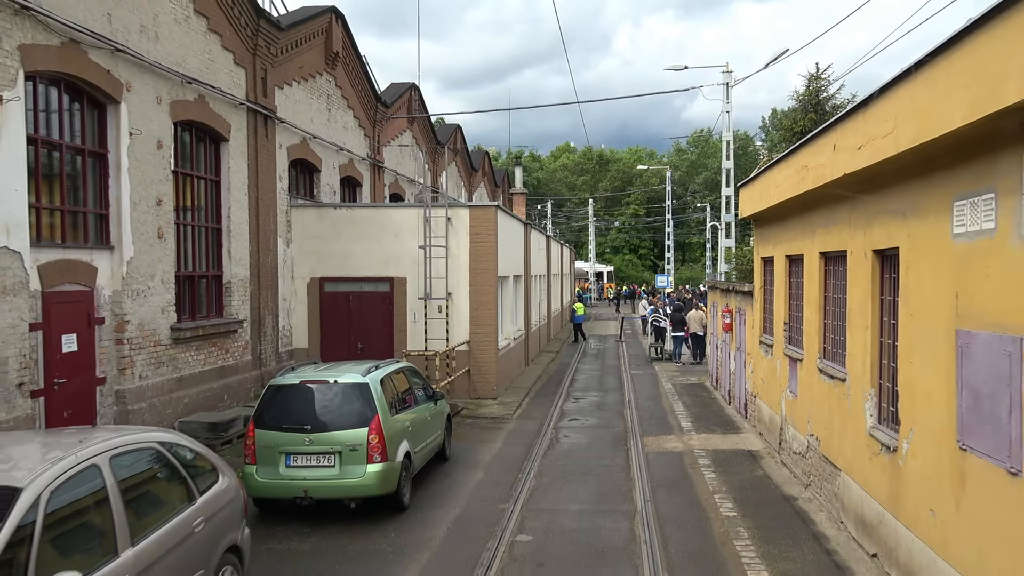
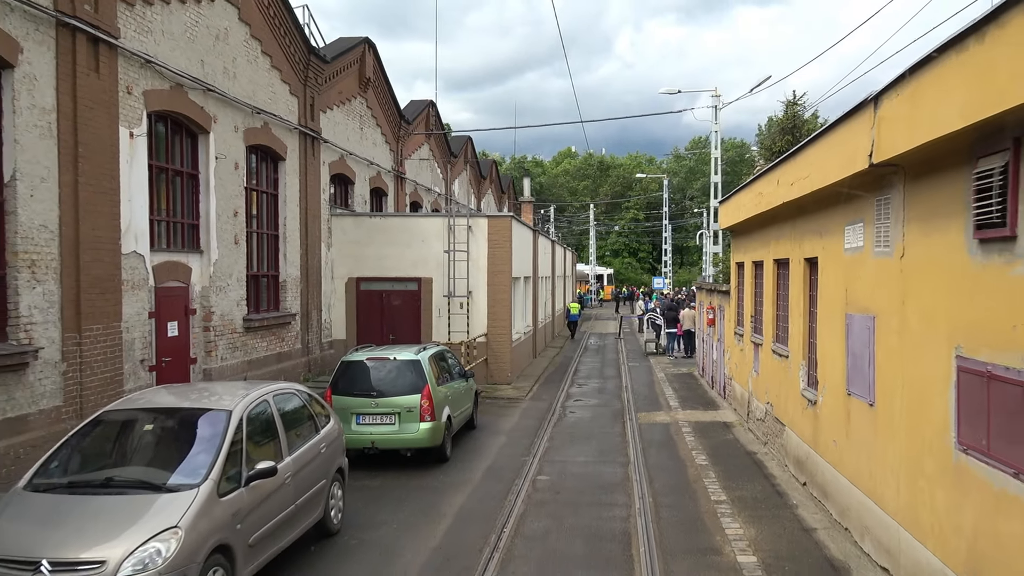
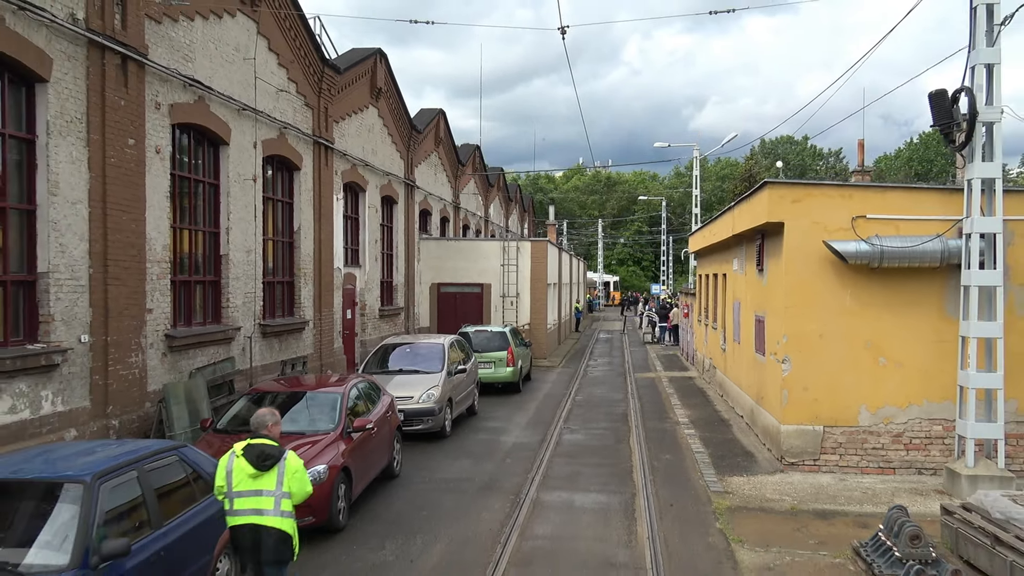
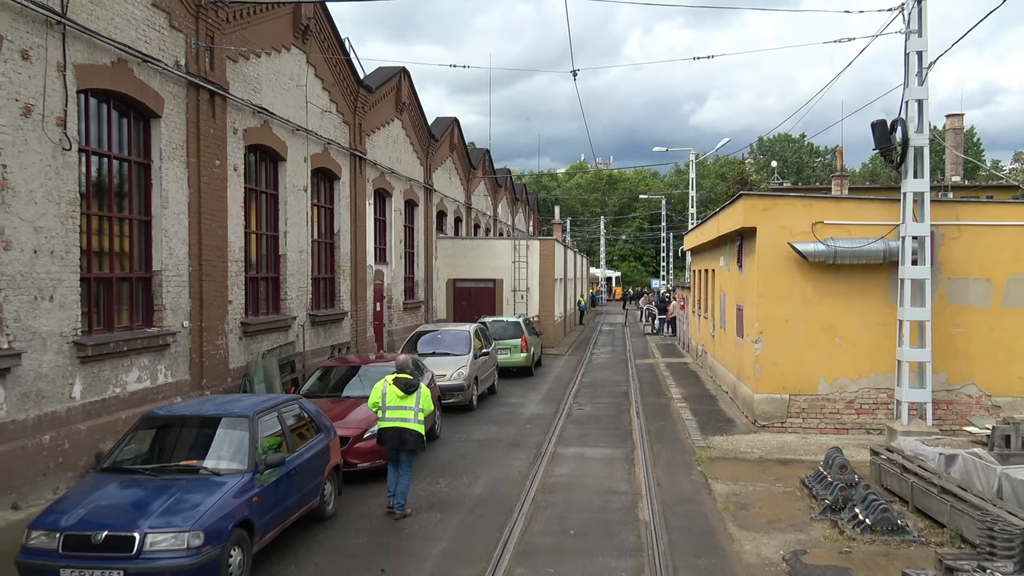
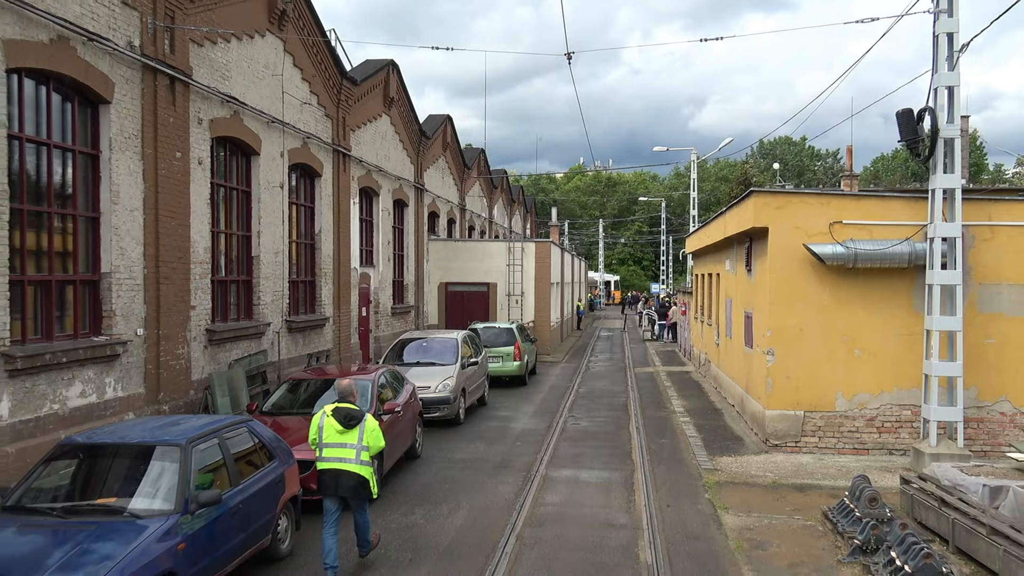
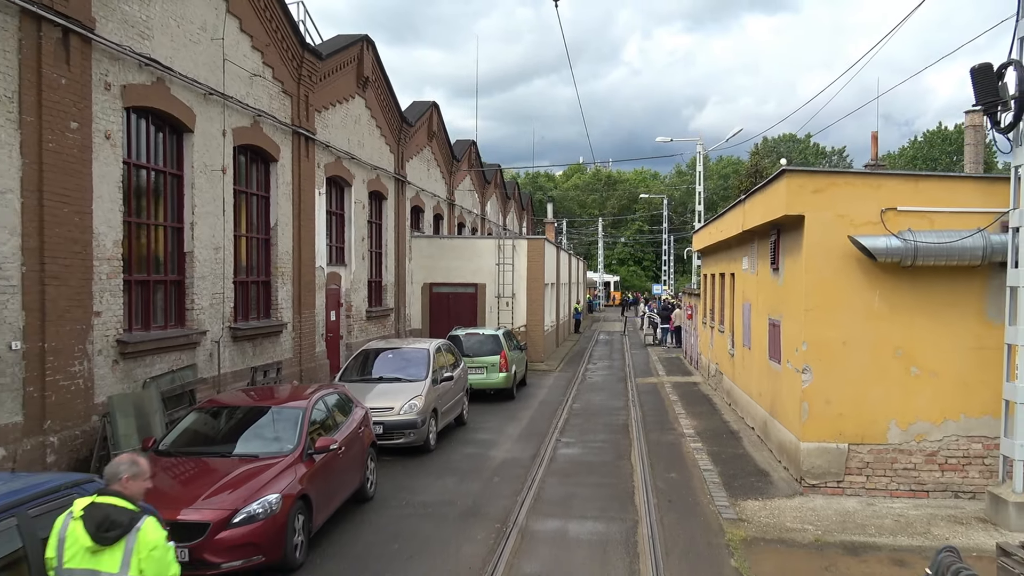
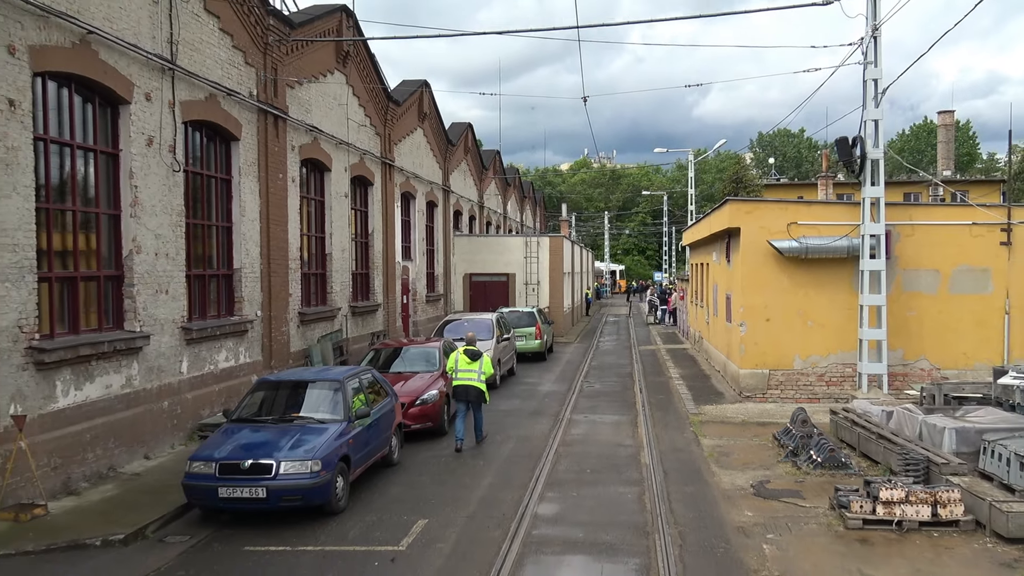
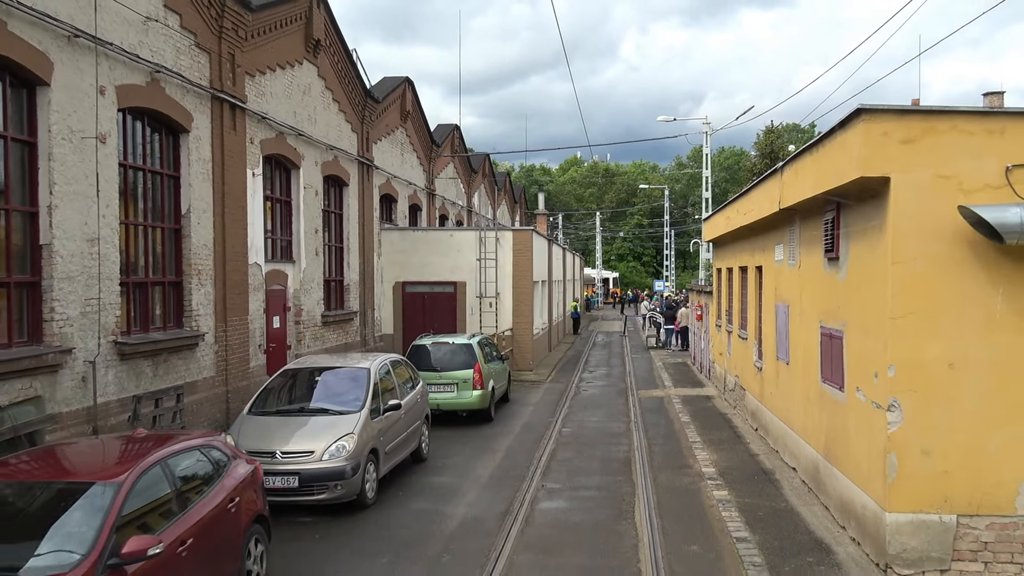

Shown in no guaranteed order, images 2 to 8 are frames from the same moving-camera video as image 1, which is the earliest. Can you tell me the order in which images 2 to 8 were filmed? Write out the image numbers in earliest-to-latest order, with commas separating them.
2, 8, 6, 3, 5, 4, 7
